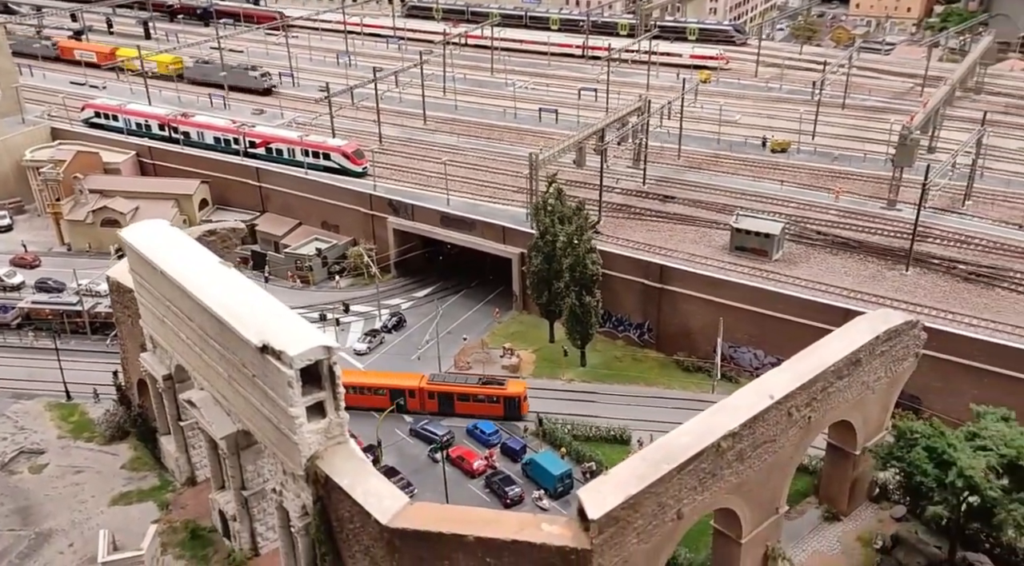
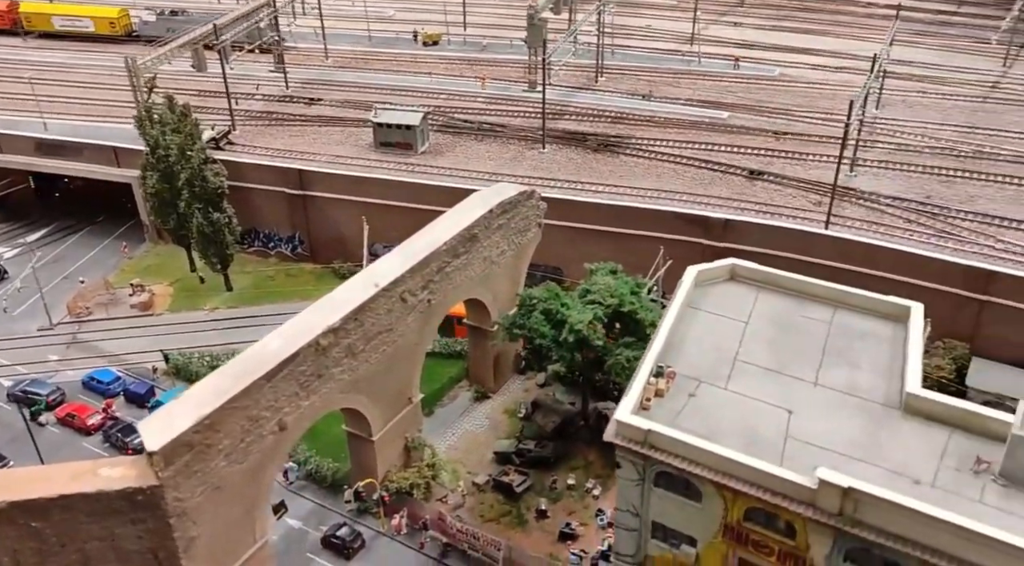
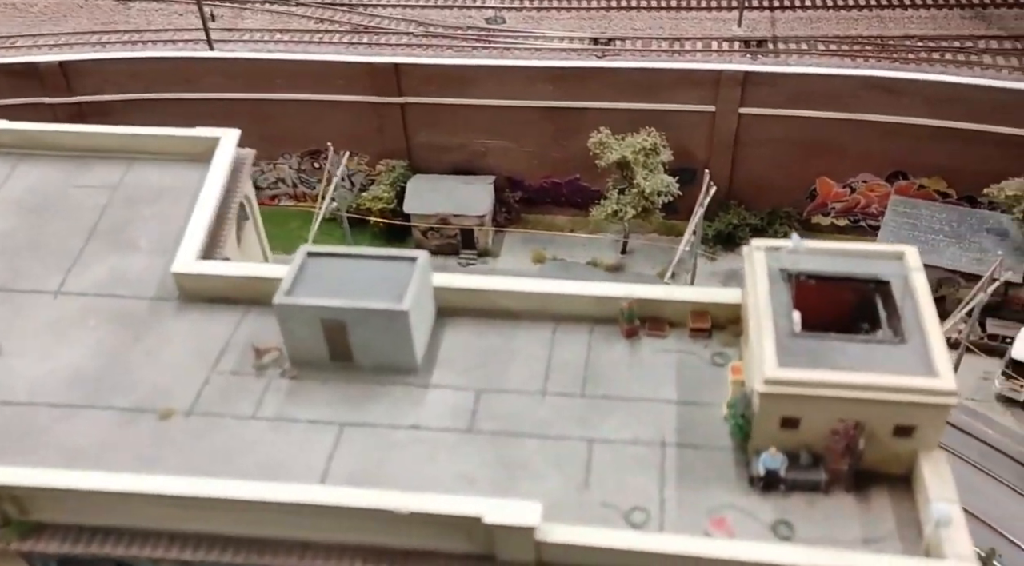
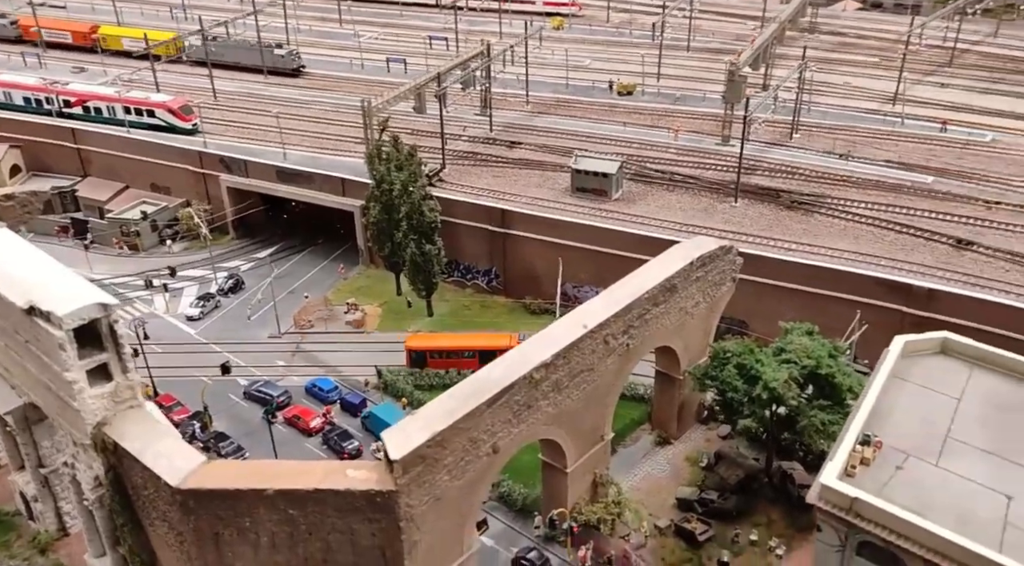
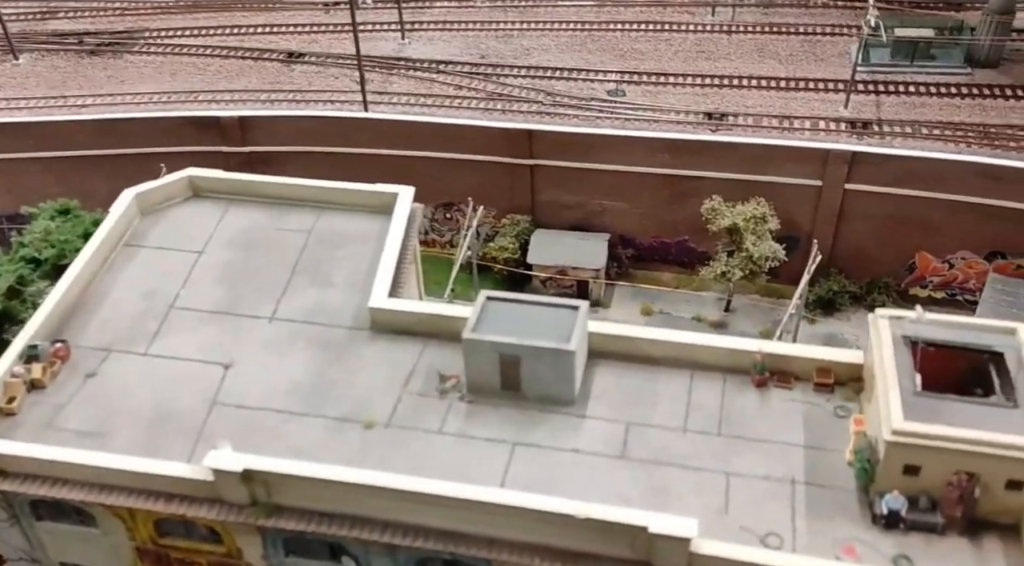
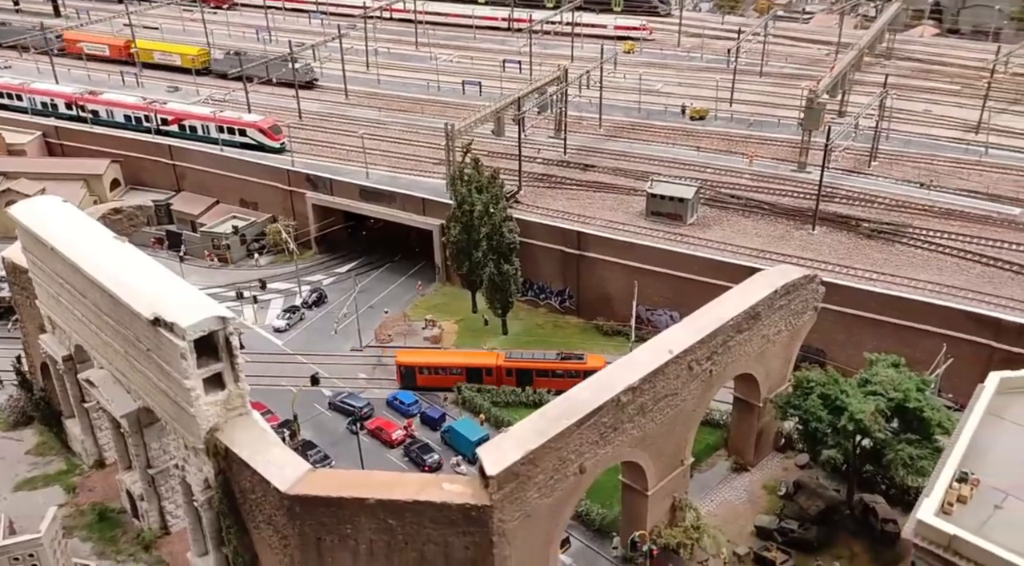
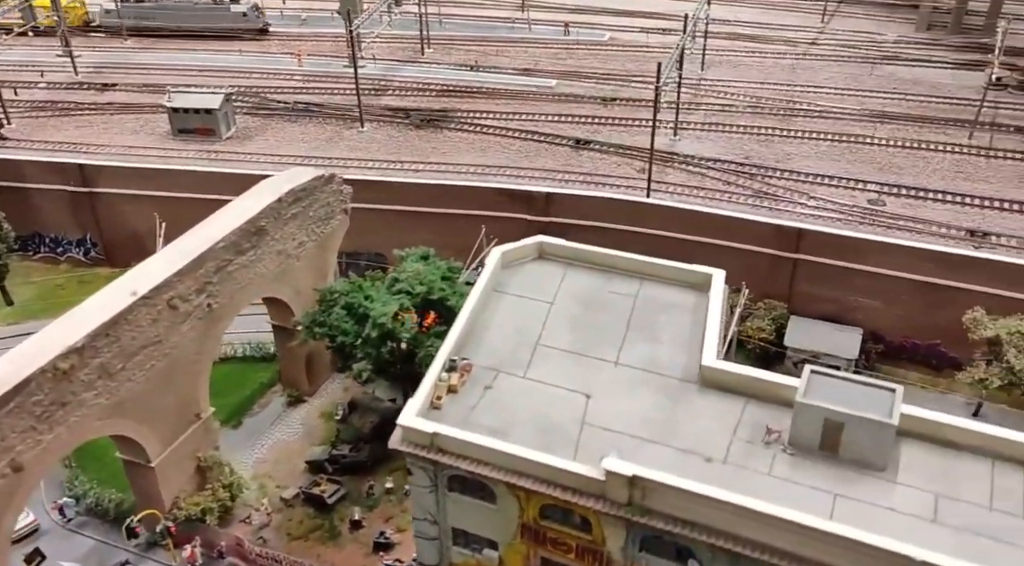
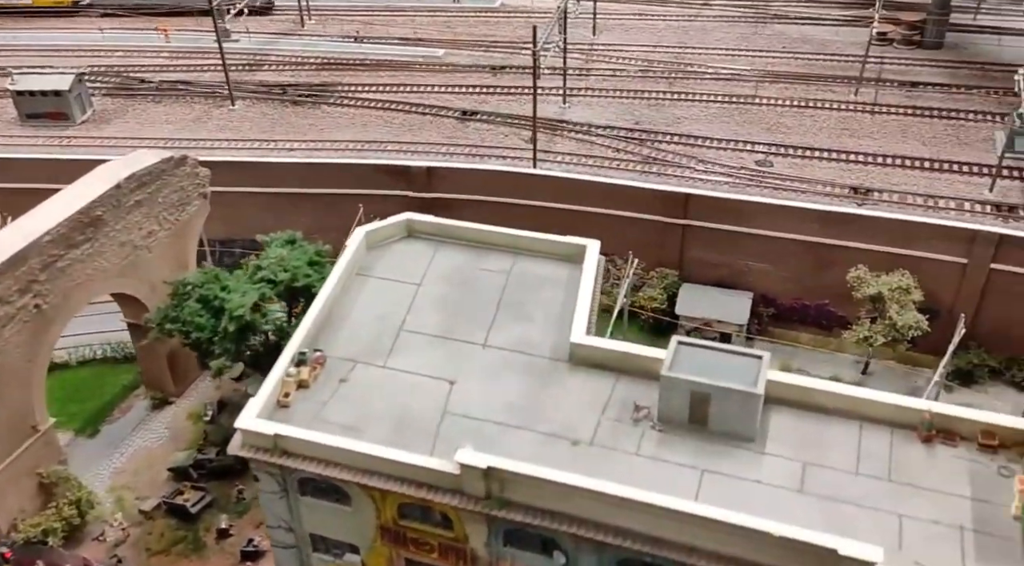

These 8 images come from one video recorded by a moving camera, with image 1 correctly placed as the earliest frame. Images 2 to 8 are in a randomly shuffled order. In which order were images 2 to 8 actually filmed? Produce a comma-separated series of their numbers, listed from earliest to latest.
6, 4, 2, 7, 8, 5, 3
